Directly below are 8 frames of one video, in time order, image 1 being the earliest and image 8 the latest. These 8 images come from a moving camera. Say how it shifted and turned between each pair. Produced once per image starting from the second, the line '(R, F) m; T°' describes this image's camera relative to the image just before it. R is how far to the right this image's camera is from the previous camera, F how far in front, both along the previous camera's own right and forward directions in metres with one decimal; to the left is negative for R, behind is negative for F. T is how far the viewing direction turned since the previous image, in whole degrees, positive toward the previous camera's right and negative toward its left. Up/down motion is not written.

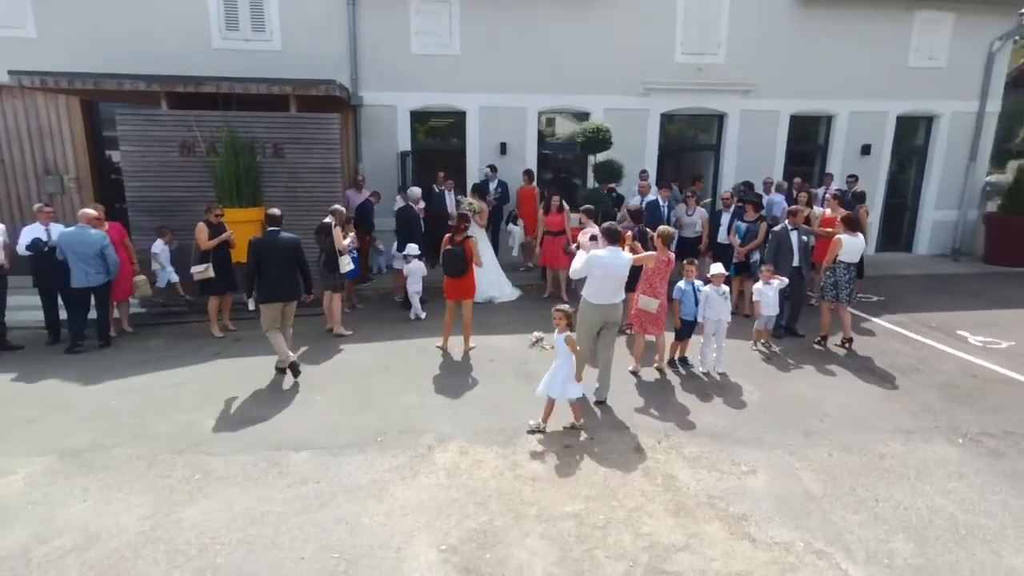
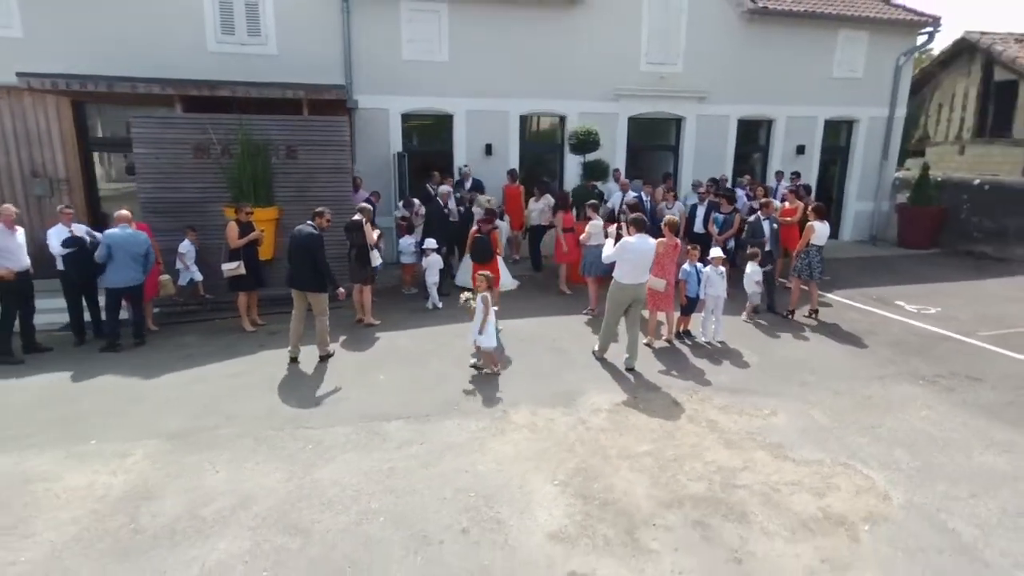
(-1.4, -0.7) m; +7°
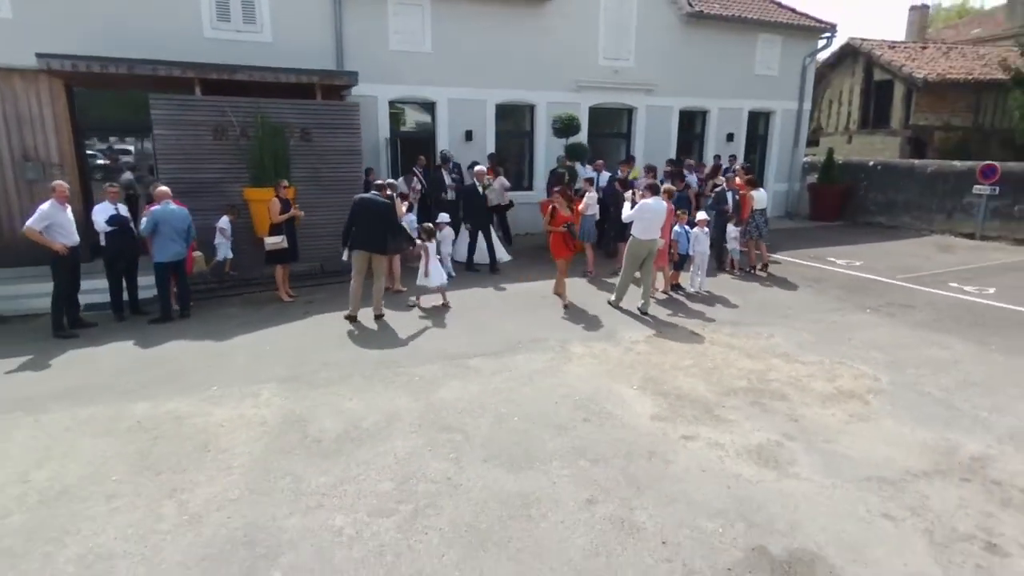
(-1.7, -0.9) m; +9°
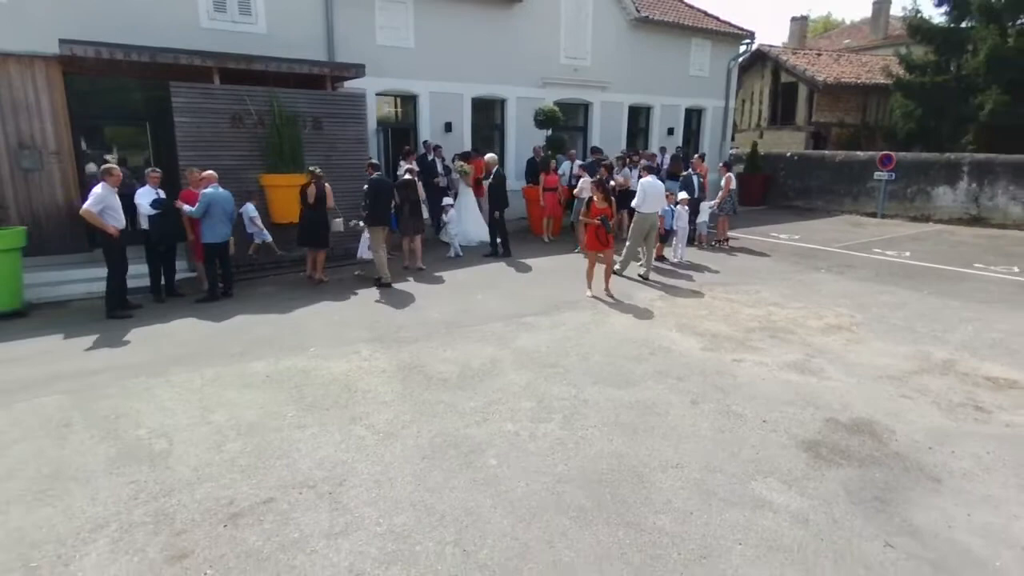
(-1.8, -0.8) m; +9°
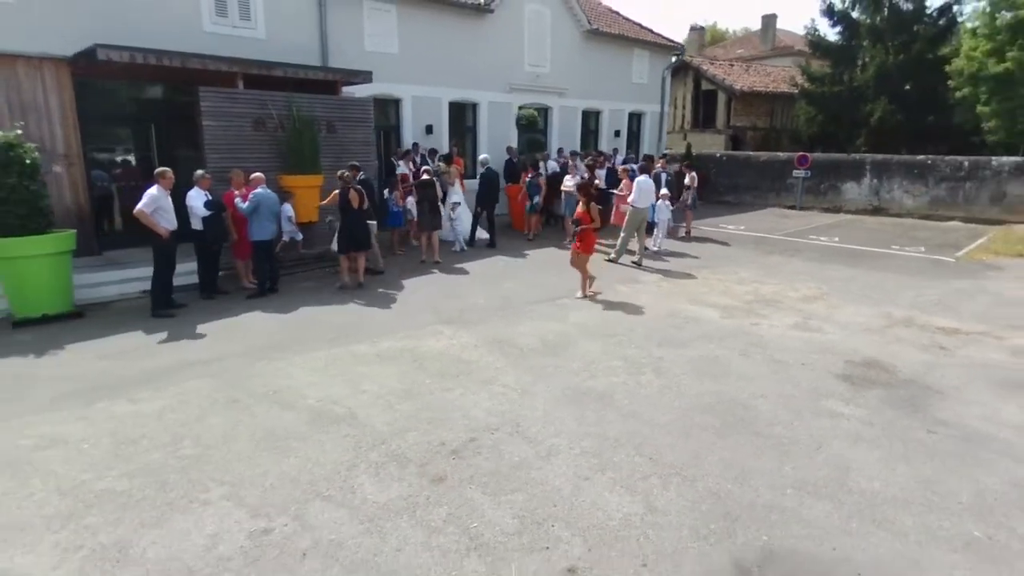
(-1.9, -0.9) m; +9°
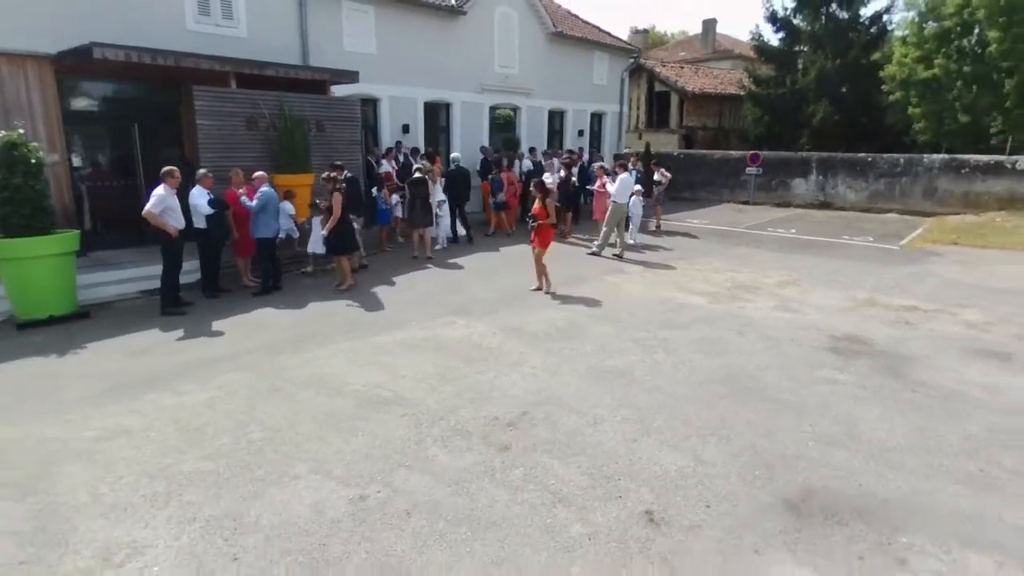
(-0.8, -0.4) m; +5°
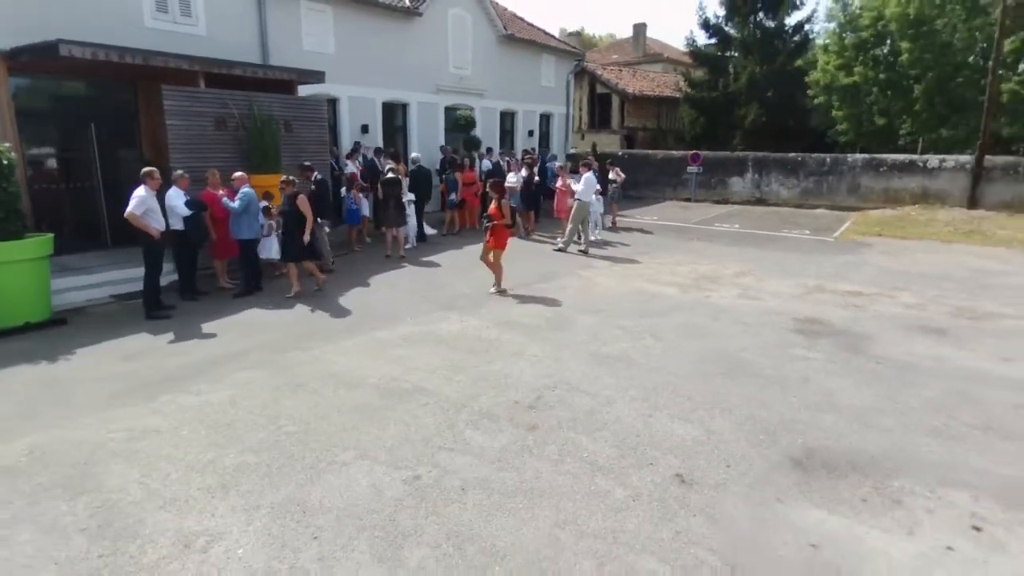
(-0.7, -0.3) m; +6°
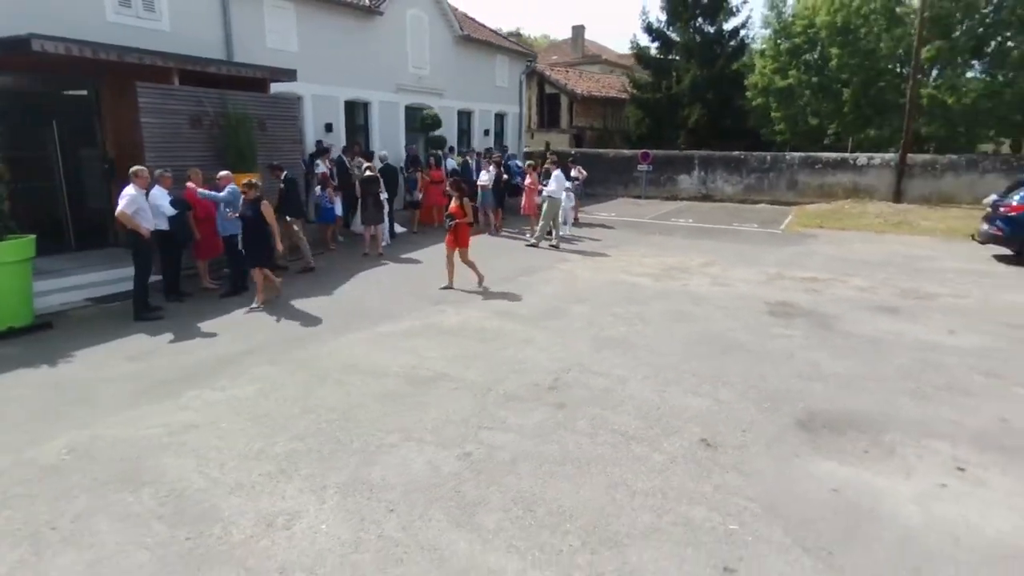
(-0.7, -0.3) m; +6°
